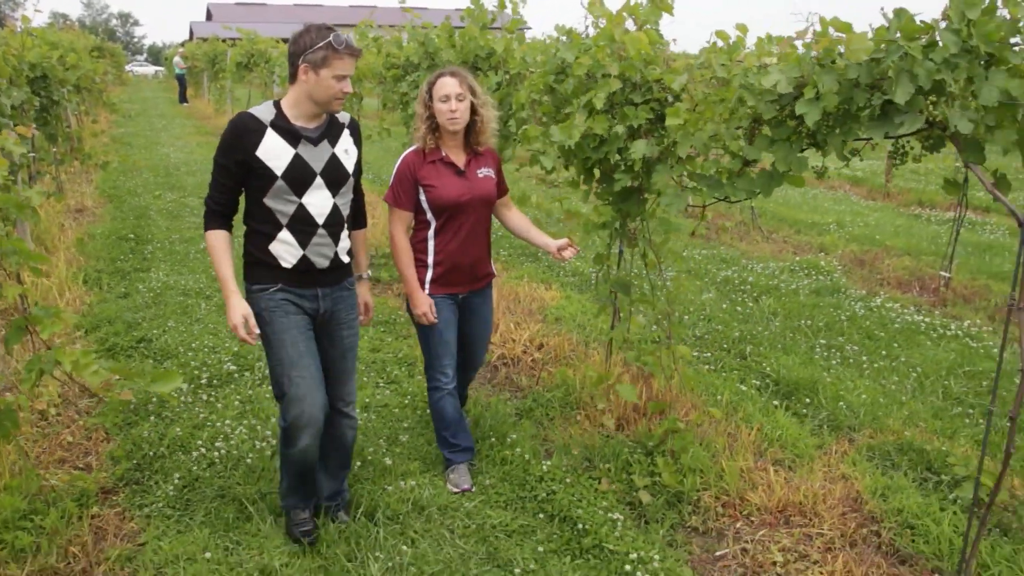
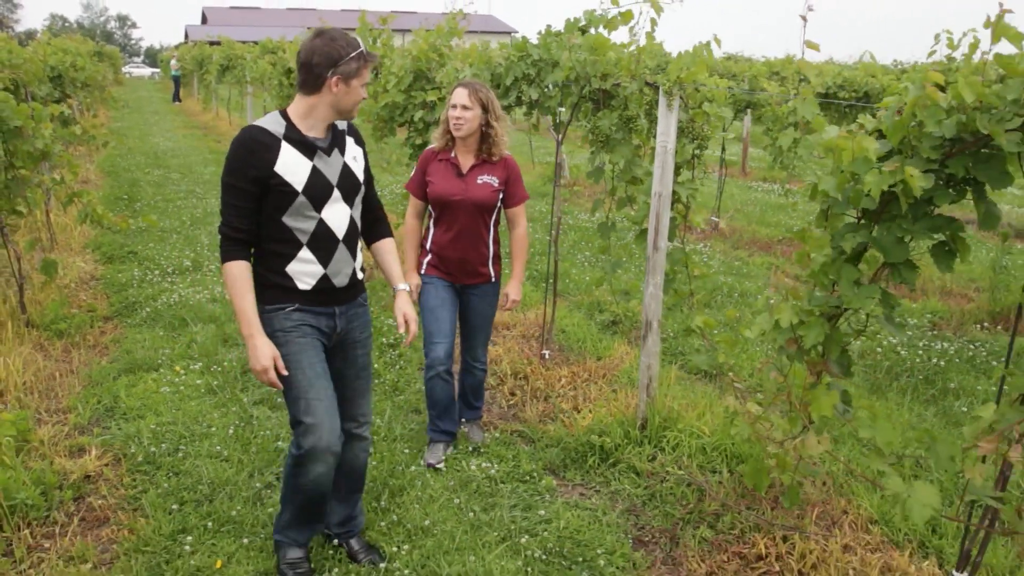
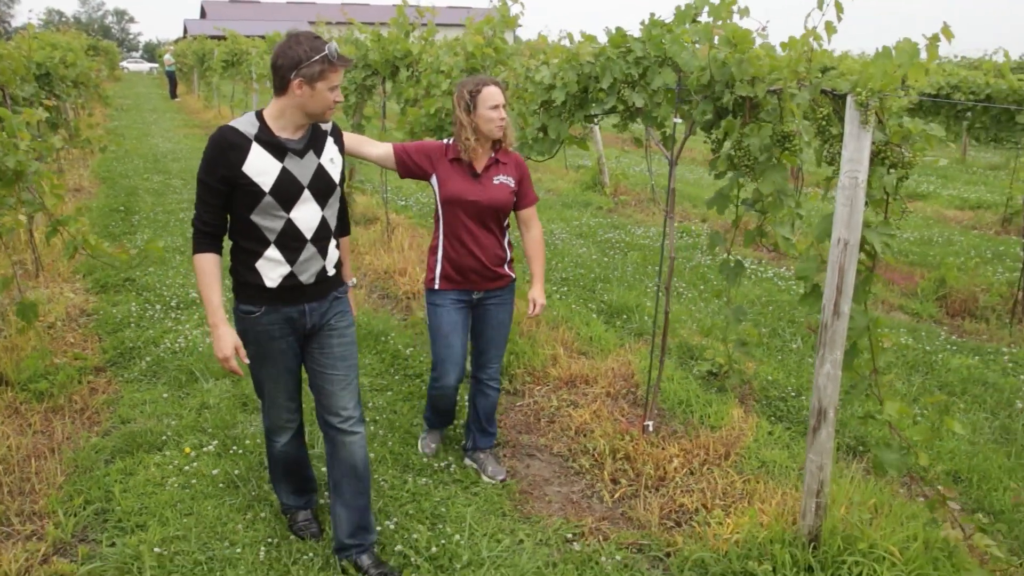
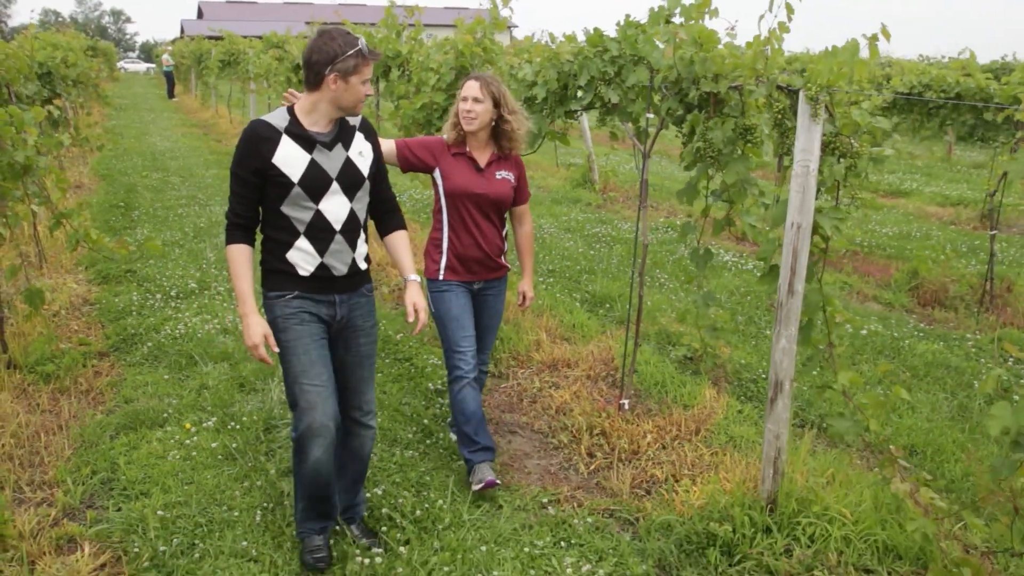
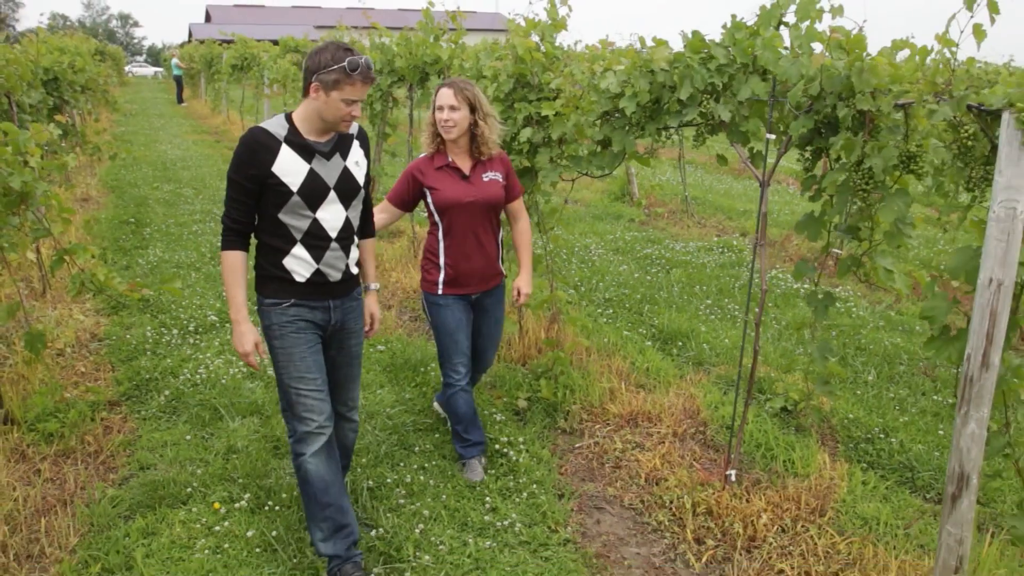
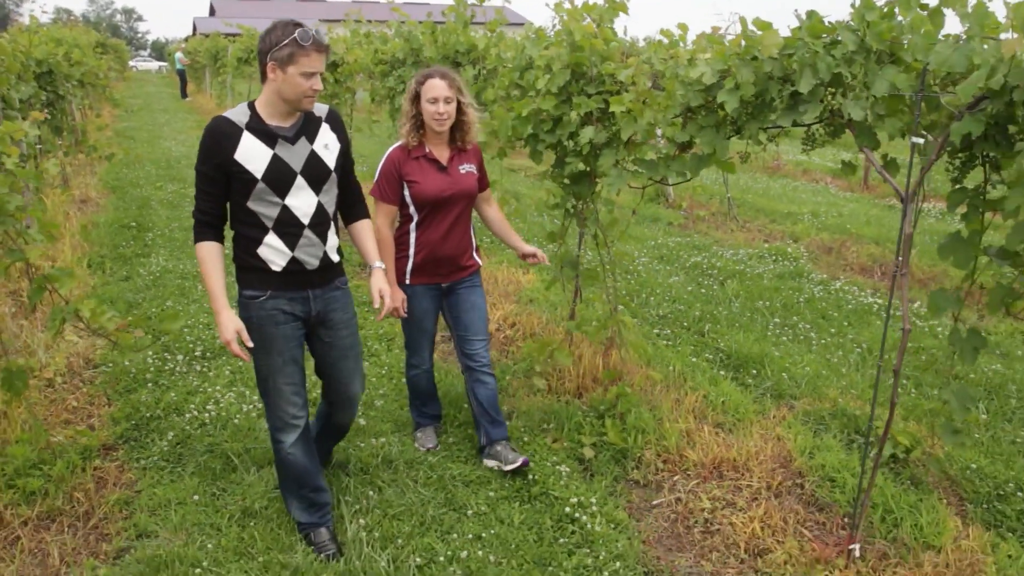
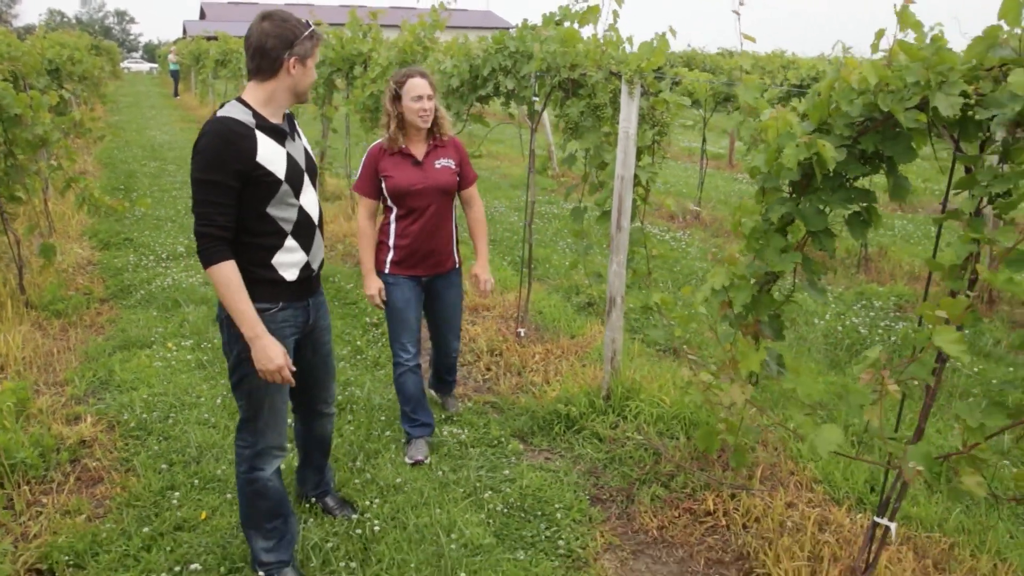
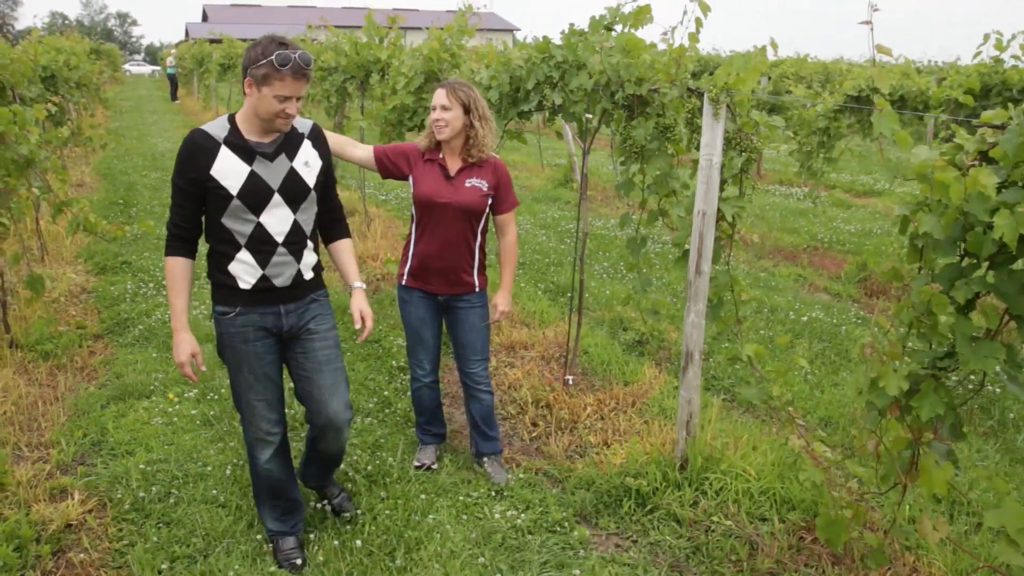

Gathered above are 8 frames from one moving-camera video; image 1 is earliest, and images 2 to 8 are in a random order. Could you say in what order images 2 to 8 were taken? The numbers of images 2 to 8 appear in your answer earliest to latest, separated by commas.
6, 5, 3, 4, 8, 2, 7
